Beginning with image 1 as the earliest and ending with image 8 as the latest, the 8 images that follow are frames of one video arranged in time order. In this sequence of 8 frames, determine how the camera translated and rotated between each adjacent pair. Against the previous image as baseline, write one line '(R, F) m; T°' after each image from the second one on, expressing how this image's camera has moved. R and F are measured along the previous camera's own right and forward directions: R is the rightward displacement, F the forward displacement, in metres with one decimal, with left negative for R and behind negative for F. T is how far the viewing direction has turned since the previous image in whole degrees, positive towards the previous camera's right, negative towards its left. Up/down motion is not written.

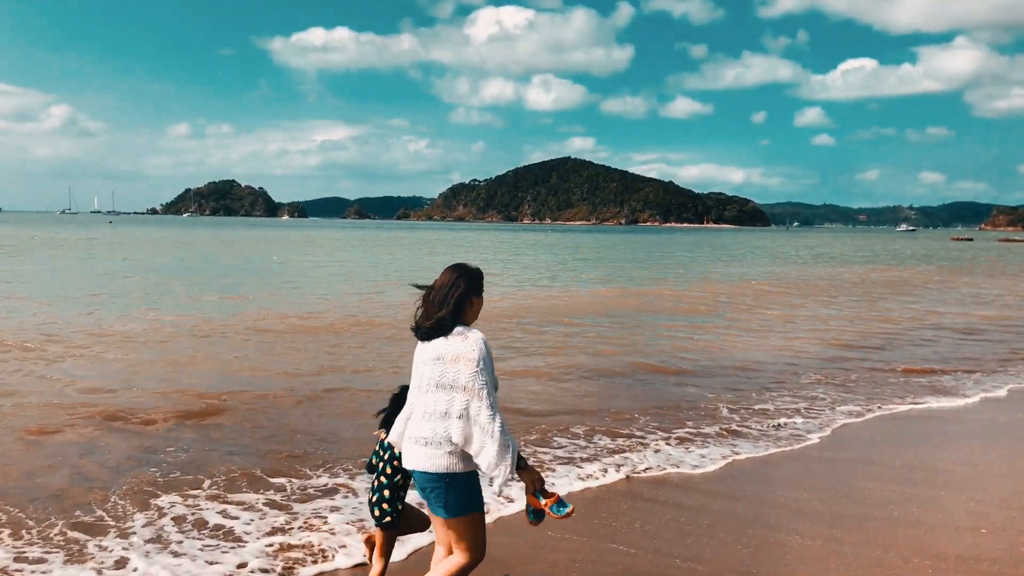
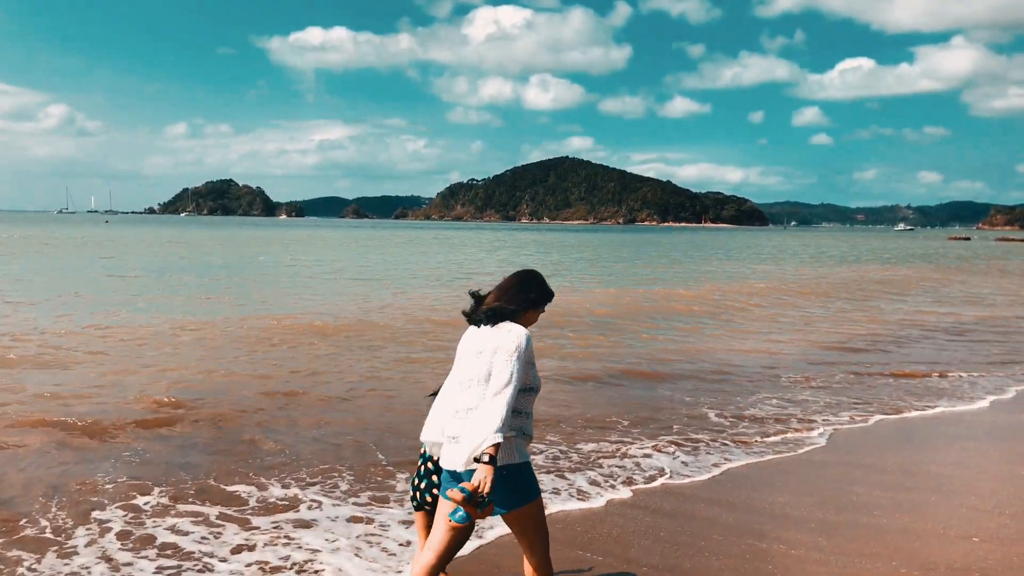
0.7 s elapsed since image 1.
(-0.9, -0.9) m; 0°
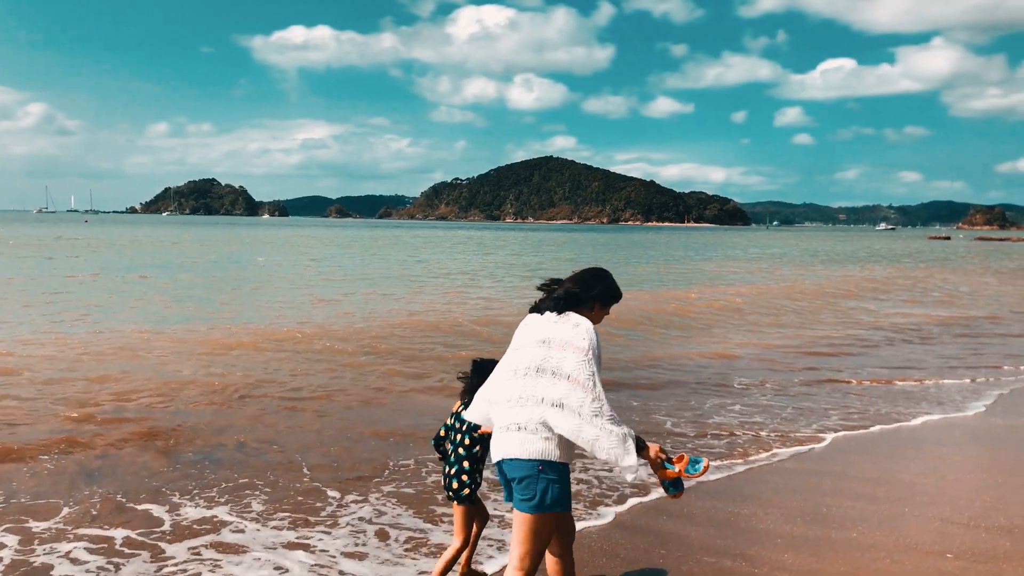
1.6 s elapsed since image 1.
(+0.2, +0.4) m; +1°
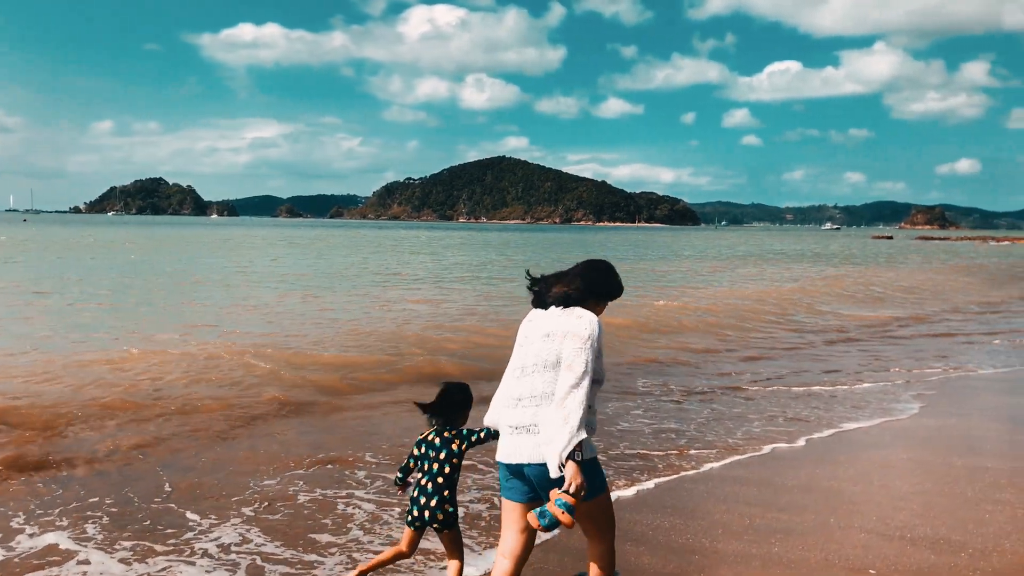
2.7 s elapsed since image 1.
(+0.2, +0.3) m; +3°
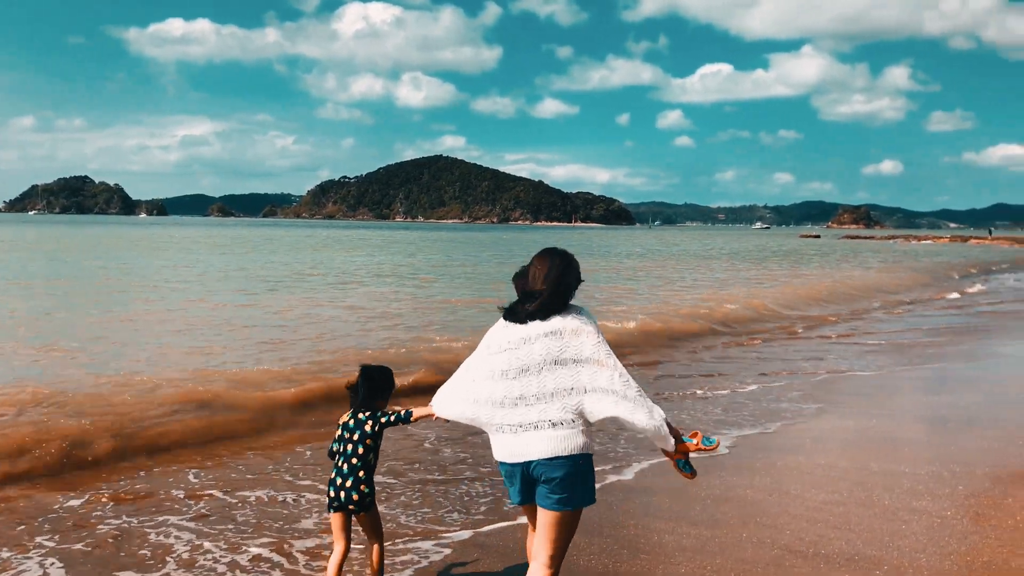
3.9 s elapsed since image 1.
(0.0, +0.2) m; +4°
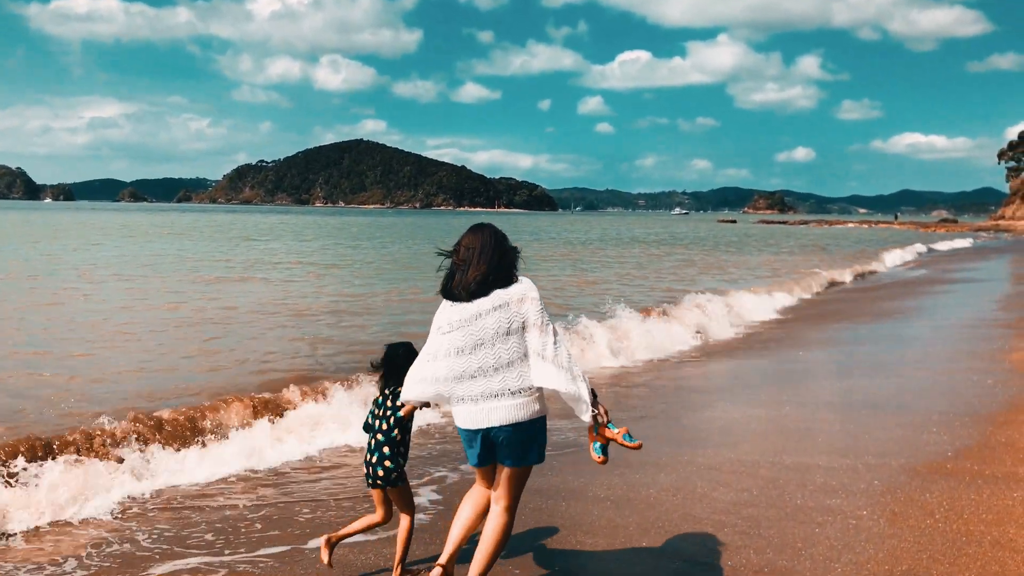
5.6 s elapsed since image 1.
(-0.2, -0.1) m; +5°
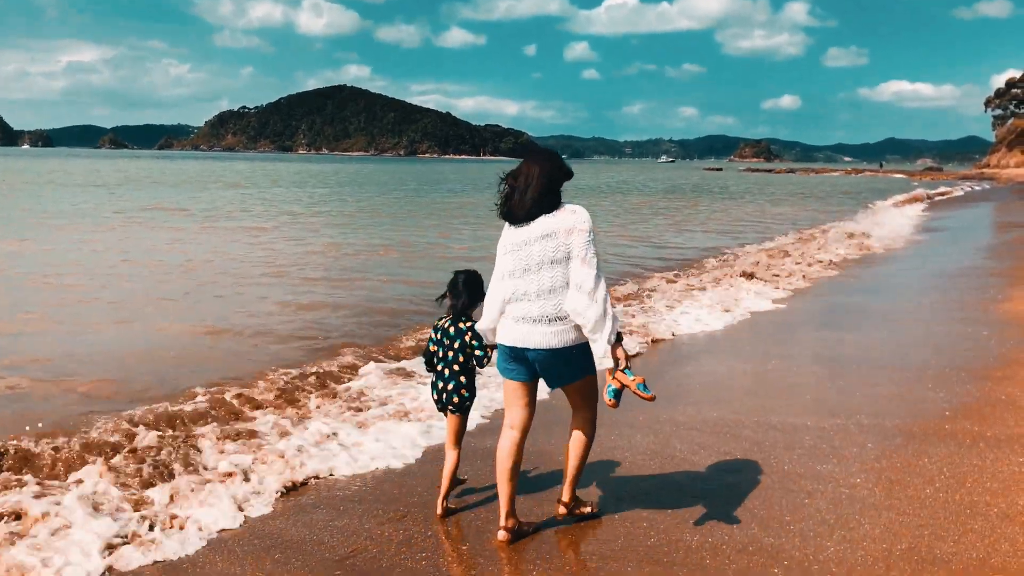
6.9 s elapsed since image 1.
(0.0, +0.2) m; +1°
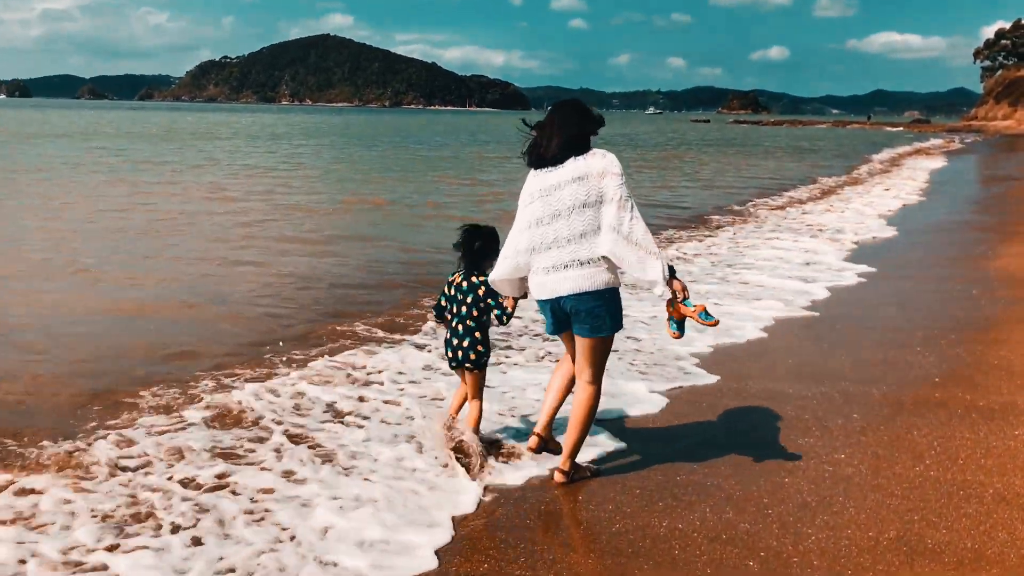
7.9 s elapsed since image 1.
(+0.1, +0.3) m; +1°
